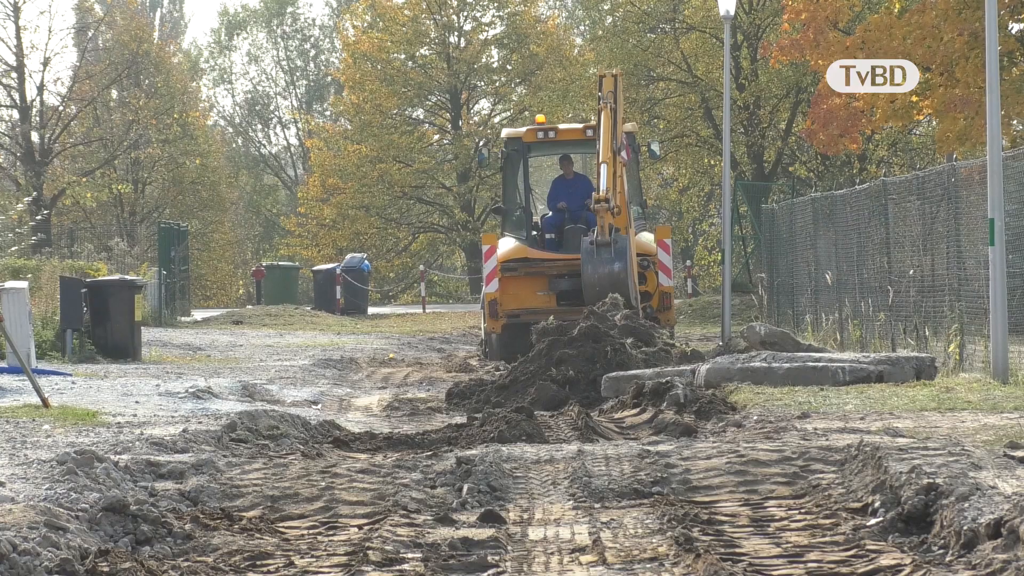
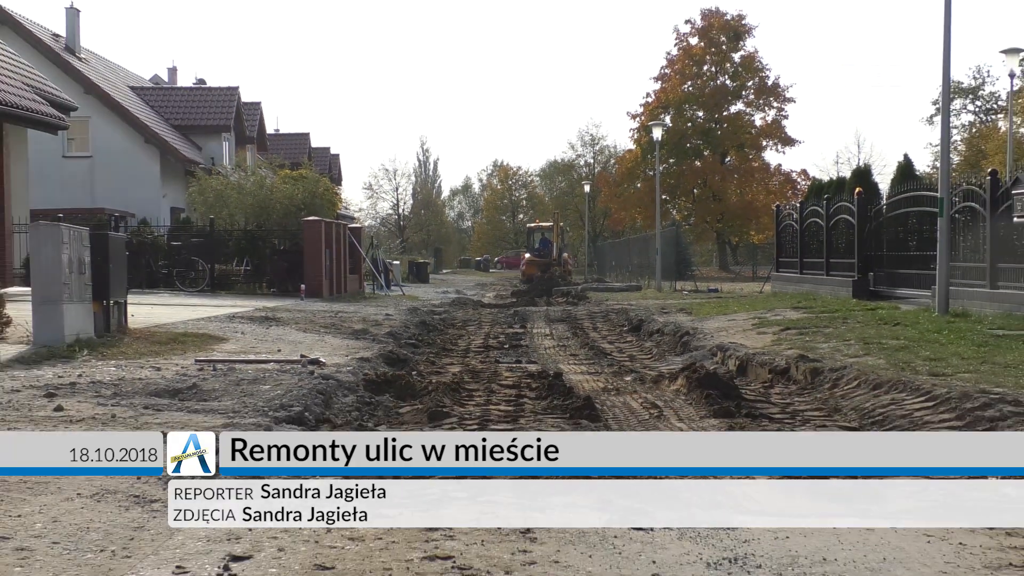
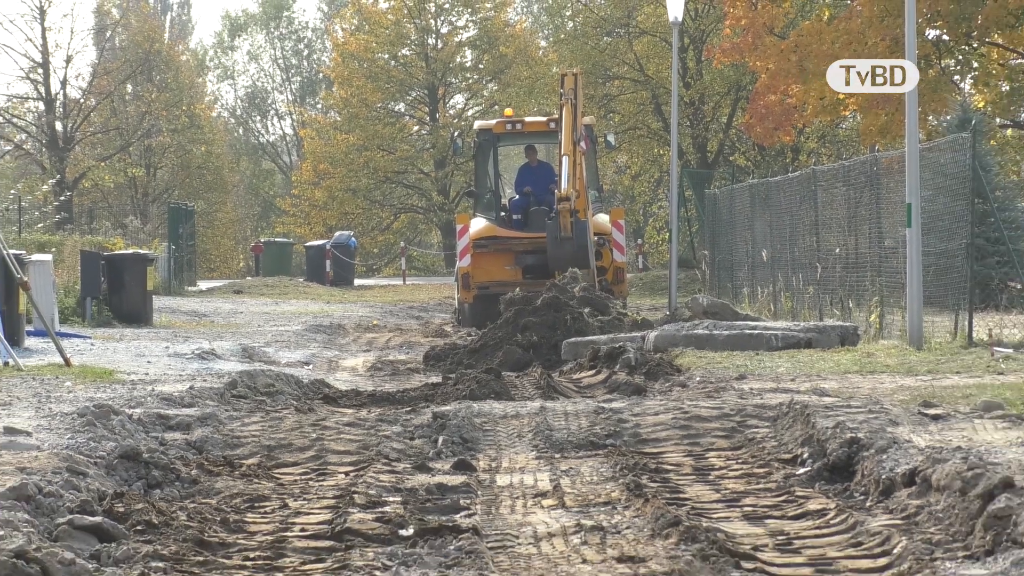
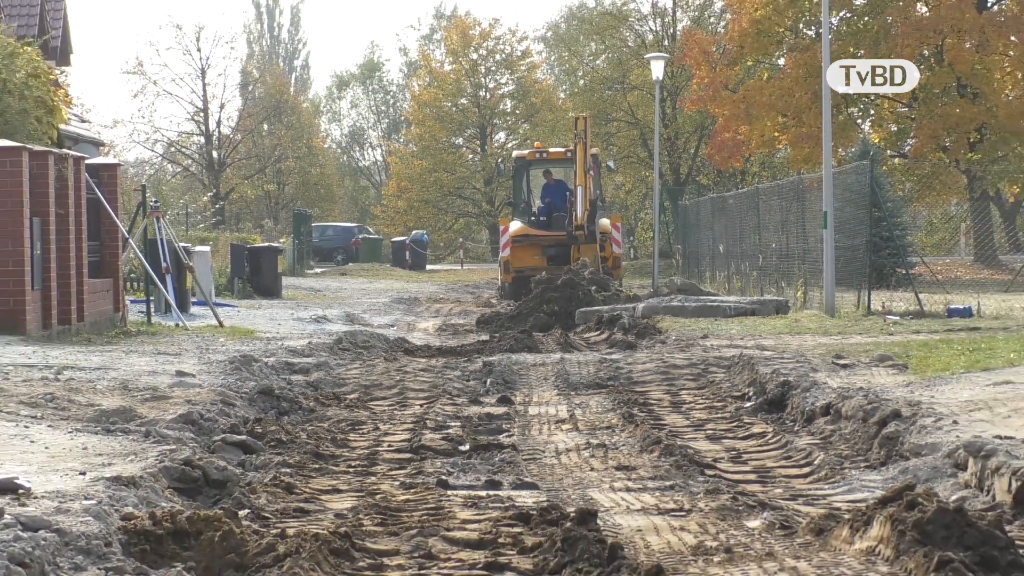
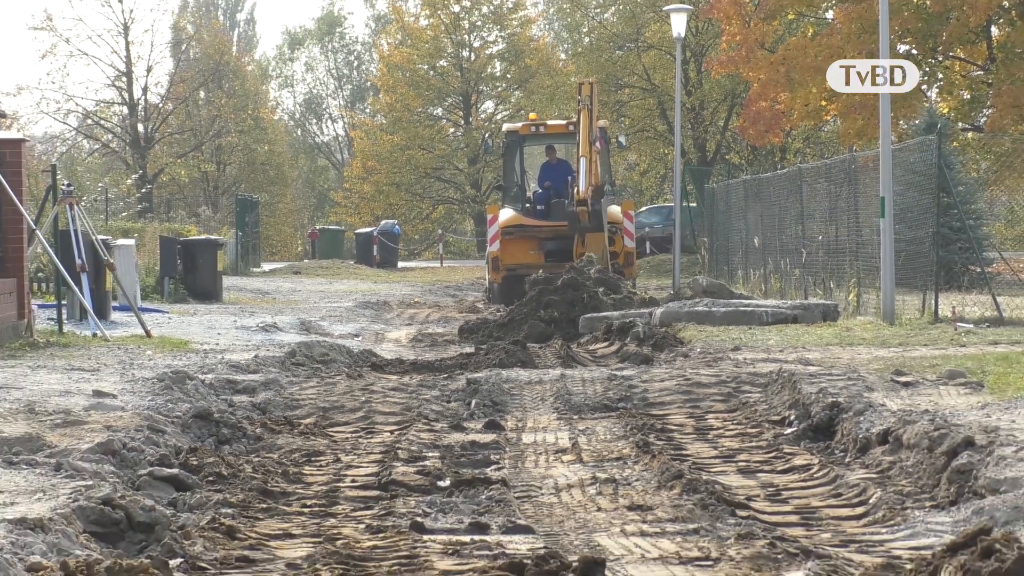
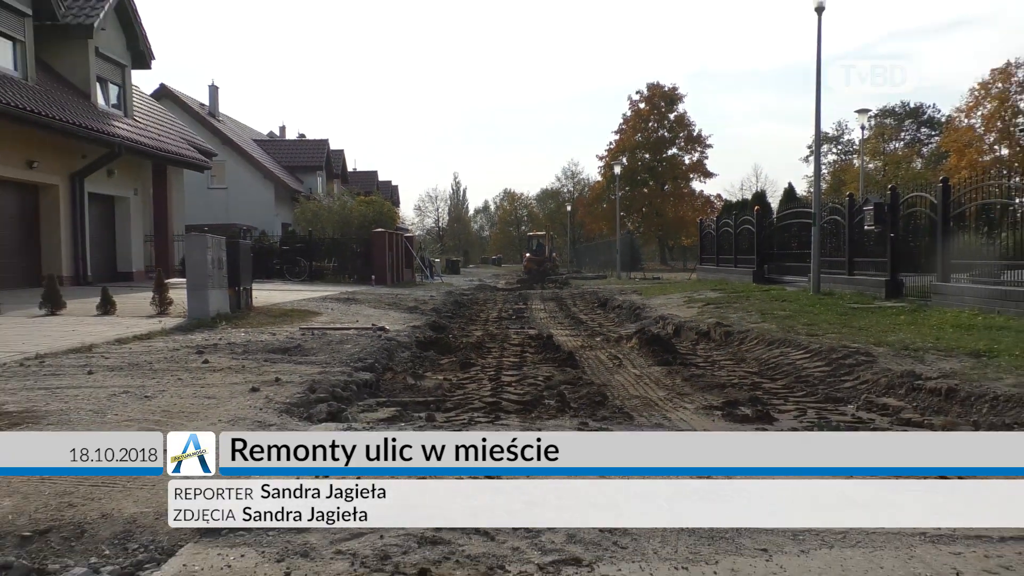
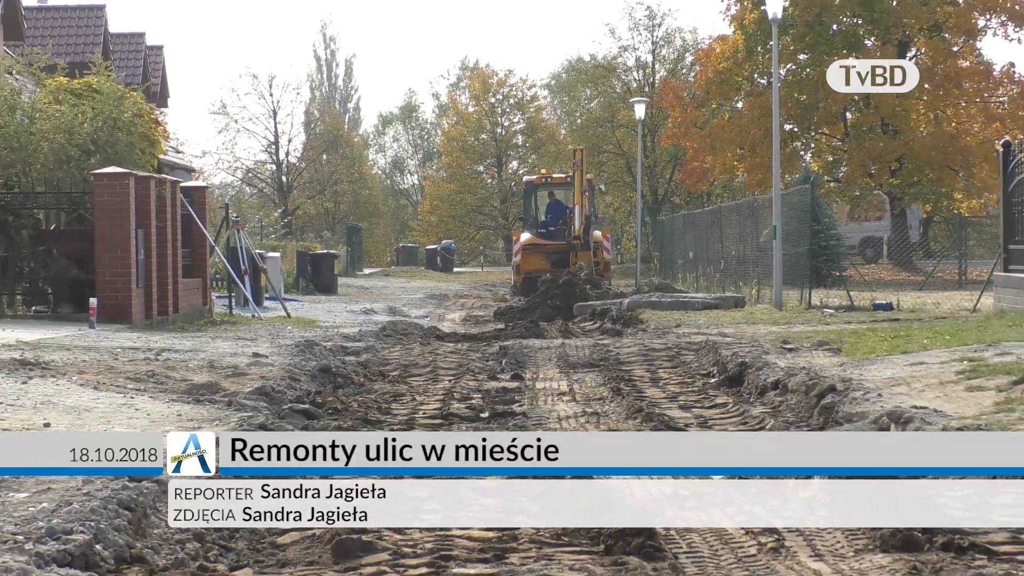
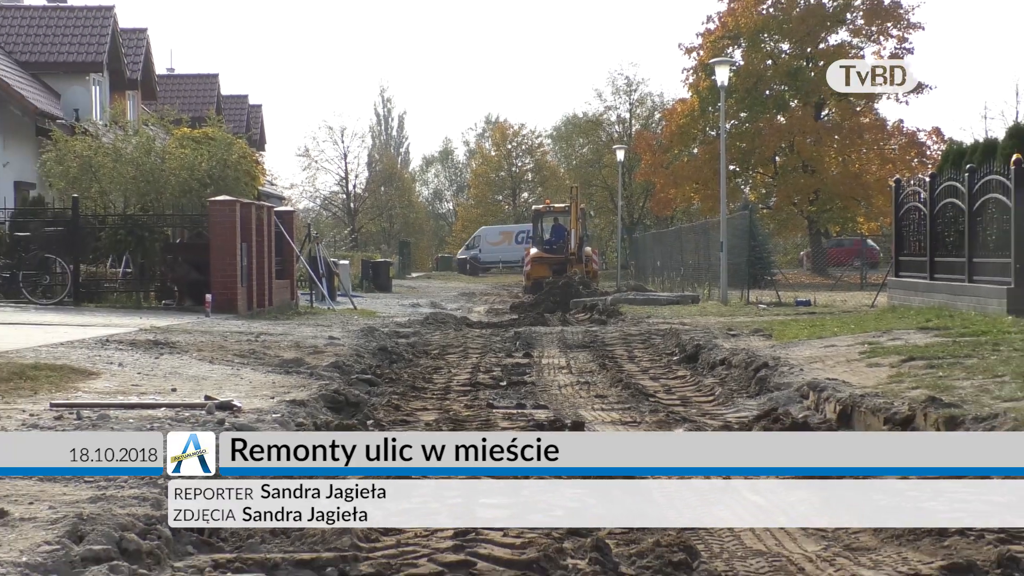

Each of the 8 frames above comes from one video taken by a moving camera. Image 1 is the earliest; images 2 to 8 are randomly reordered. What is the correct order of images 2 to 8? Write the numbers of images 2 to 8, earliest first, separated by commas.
3, 5, 4, 7, 8, 2, 6
